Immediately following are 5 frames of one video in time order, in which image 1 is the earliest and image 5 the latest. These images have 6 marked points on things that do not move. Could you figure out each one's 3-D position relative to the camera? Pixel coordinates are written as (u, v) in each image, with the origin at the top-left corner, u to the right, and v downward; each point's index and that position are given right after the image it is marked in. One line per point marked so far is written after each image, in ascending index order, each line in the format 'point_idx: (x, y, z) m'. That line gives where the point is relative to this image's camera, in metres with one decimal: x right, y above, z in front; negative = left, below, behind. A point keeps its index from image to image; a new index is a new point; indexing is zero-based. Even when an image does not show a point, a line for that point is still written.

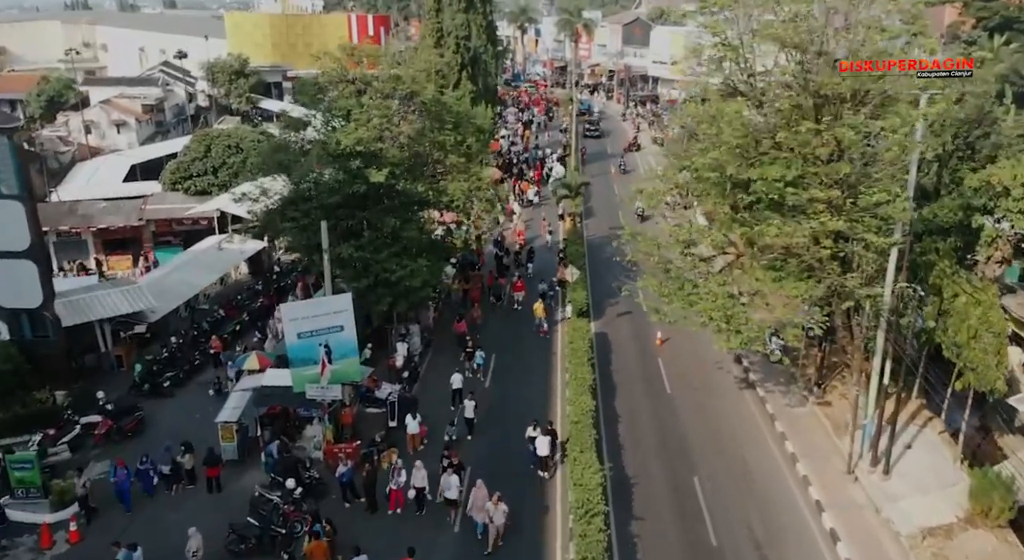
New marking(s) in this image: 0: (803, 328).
0: (+6.9, -1.1, +19.3) m
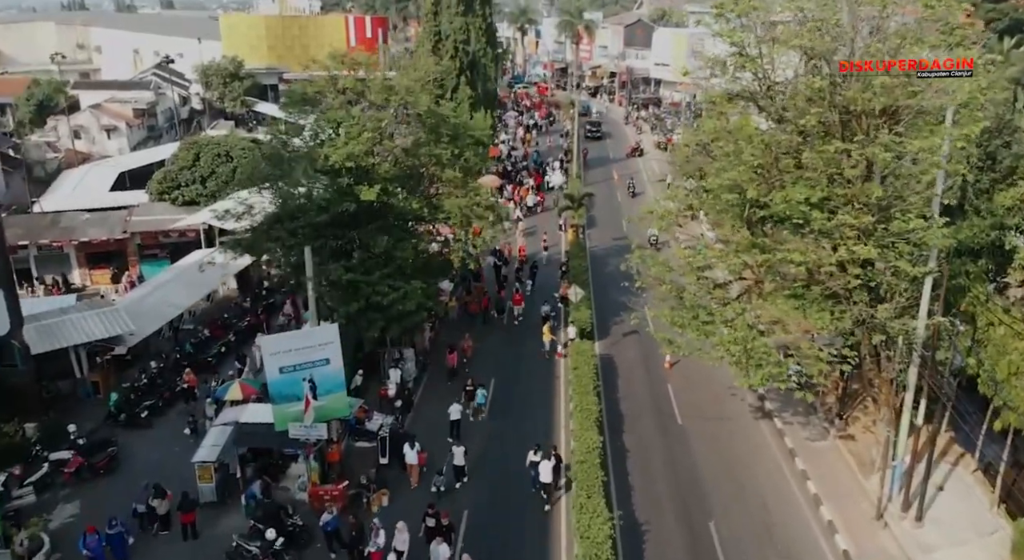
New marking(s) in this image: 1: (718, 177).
0: (+6.9, -1.8, +17.8) m
1: (+4.8, +2.4, +19.0) m
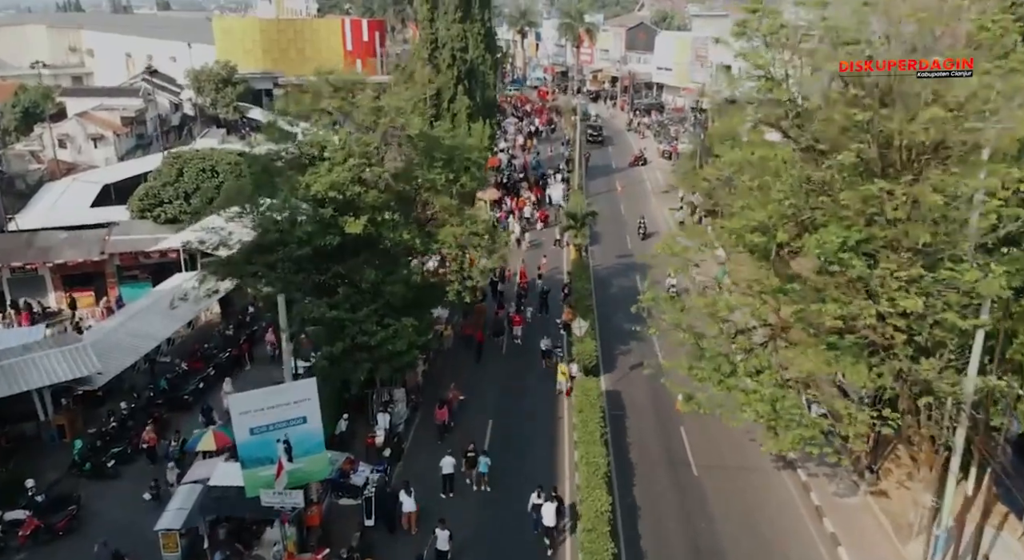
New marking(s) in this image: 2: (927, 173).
0: (+6.9, -2.7, +15.9) m
1: (+4.8, +1.4, +17.2) m
2: (+7.3, +1.9, +14.4) m
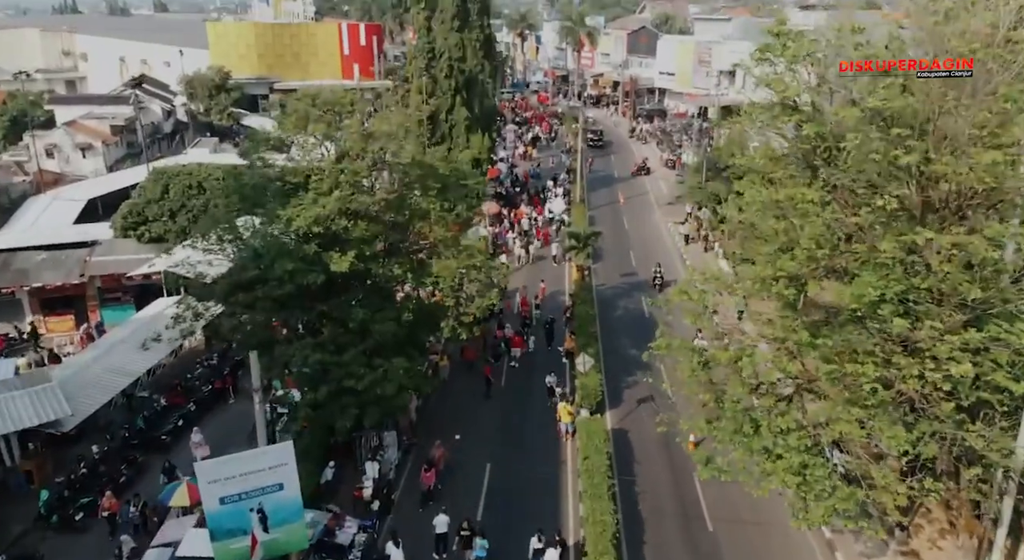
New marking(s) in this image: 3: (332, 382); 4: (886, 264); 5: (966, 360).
0: (+6.8, -3.7, +14.4) m
1: (+4.8, +0.5, +15.6) m
2: (+7.2, +1.0, +12.9) m
3: (-4.1, -2.3, +18.8) m
4: (+6.1, +0.3, +13.4) m
5: (+7.0, -1.2, +12.7) m
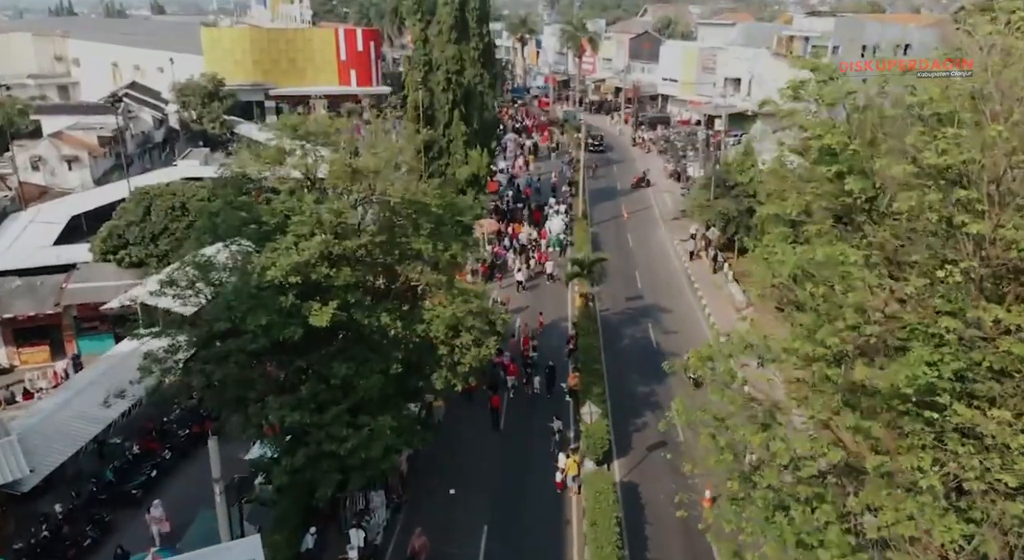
0: (+6.8, -4.7, +12.6) m
1: (+4.7, -0.6, +13.8) m
2: (+7.2, -0.1, +11.1) m
3: (-4.1, -3.4, +17.0) m
4: (+6.1, -0.8, +11.6) m
5: (+7.0, -2.3, +10.9) m
